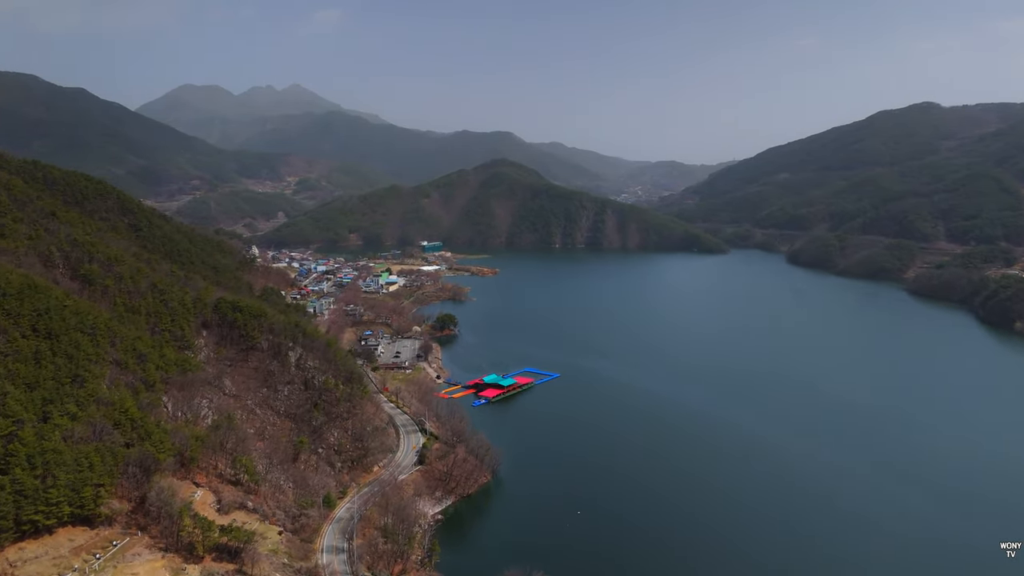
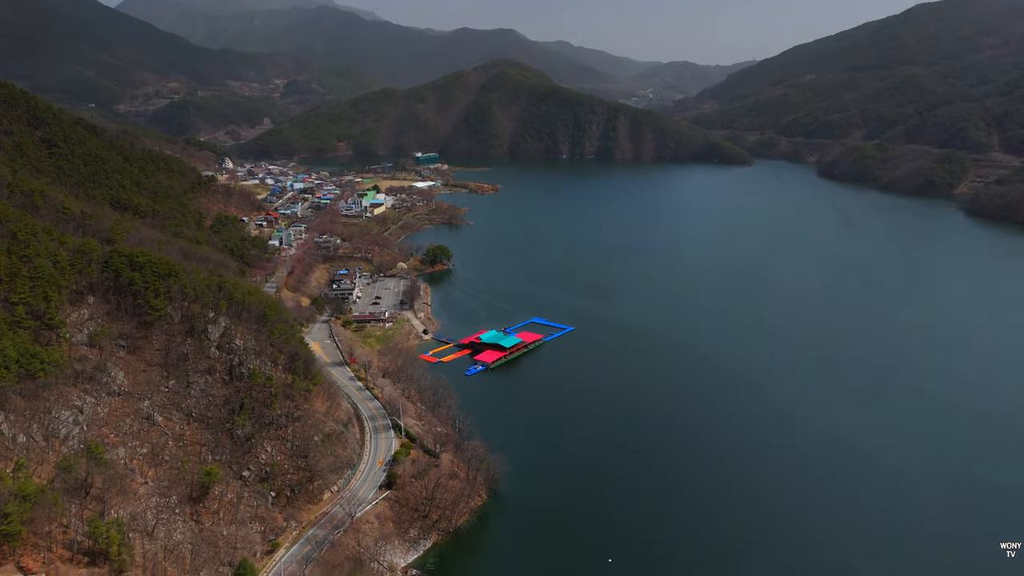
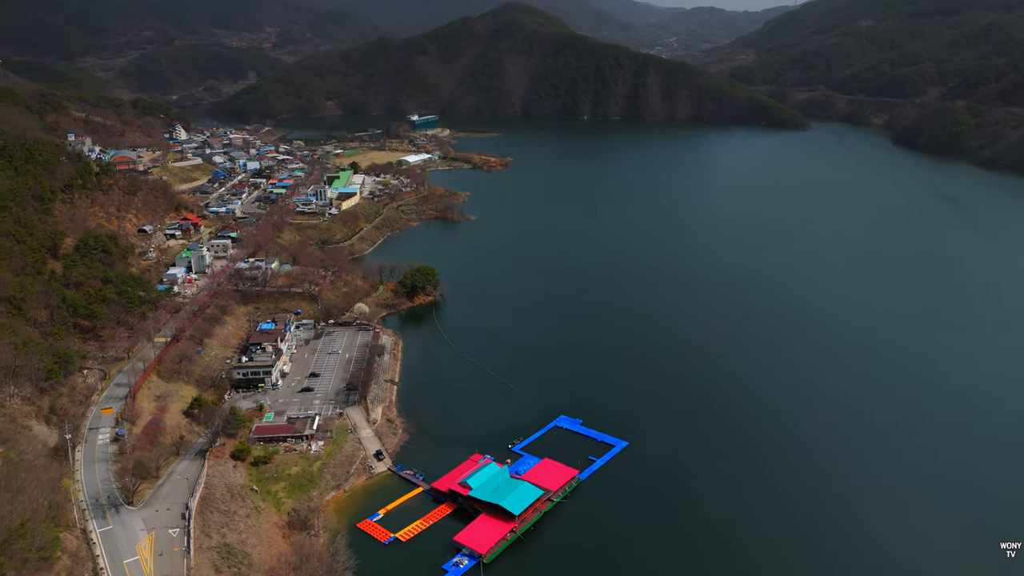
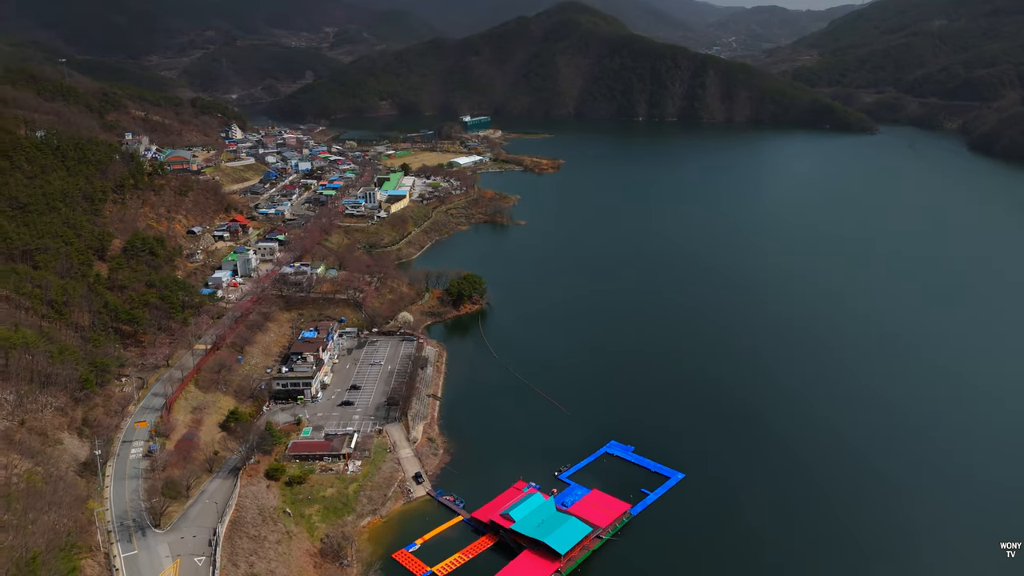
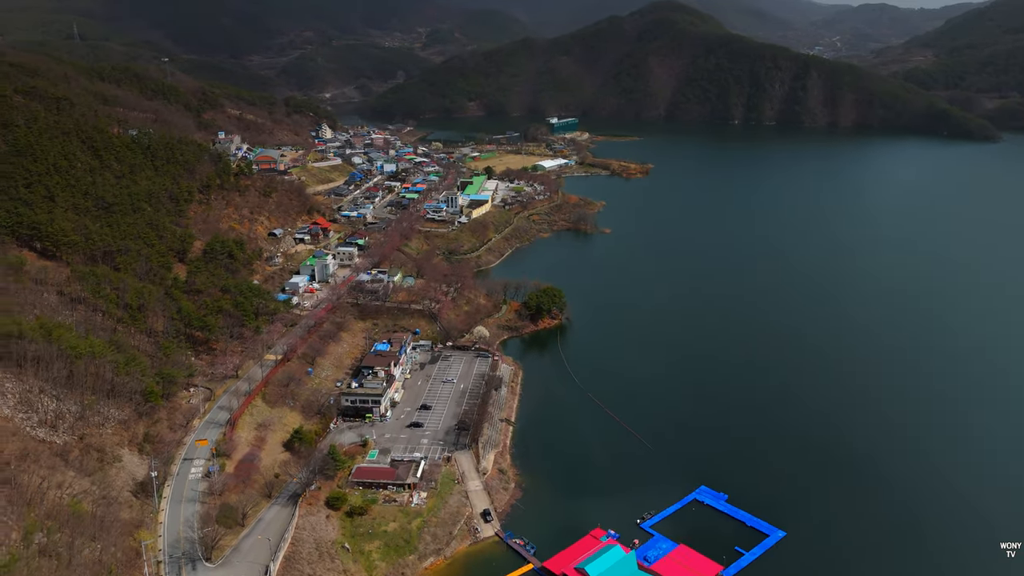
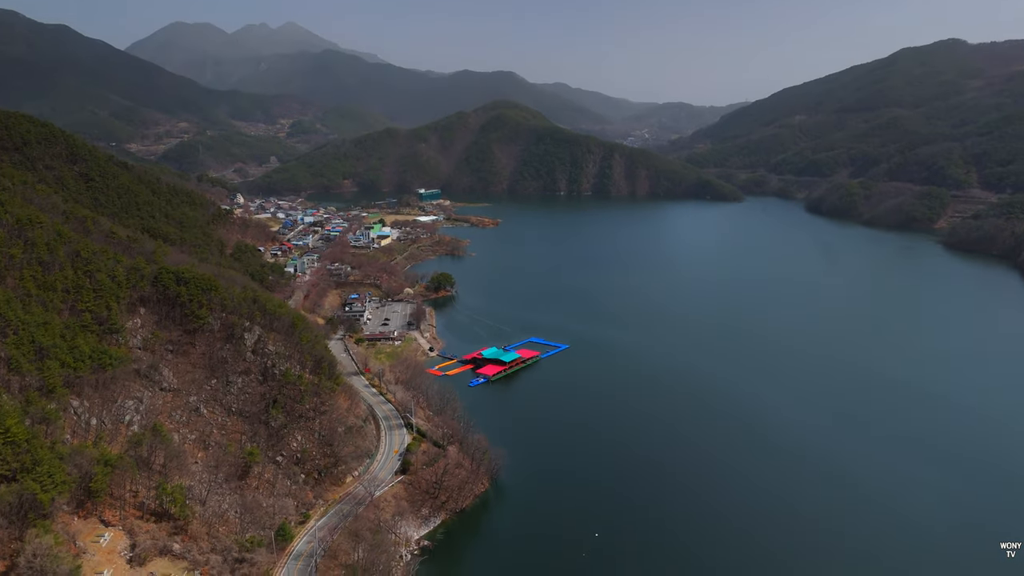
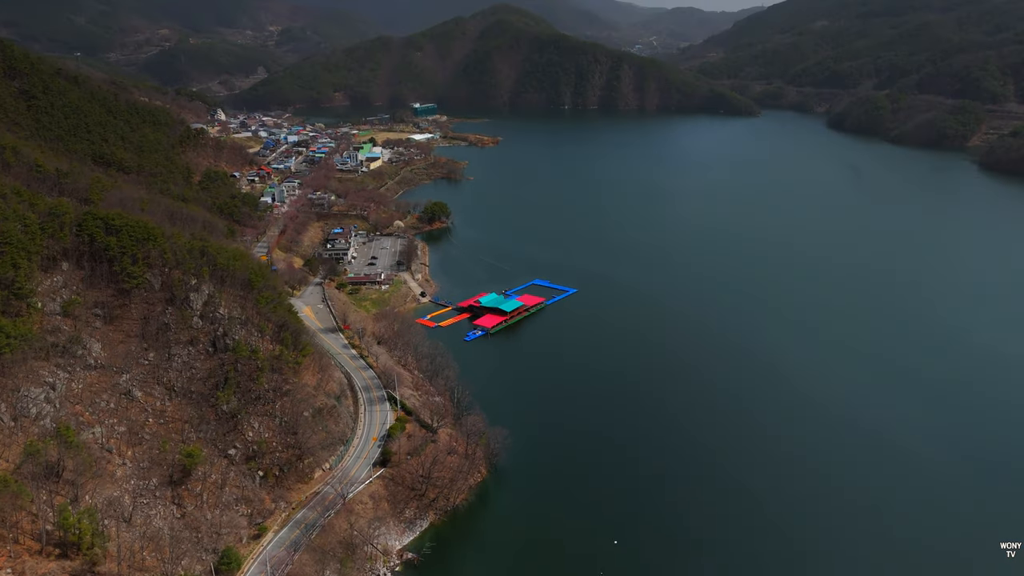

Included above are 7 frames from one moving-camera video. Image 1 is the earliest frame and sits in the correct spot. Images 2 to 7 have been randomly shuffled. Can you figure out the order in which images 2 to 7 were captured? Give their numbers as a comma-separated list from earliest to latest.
6, 2, 7, 3, 4, 5
